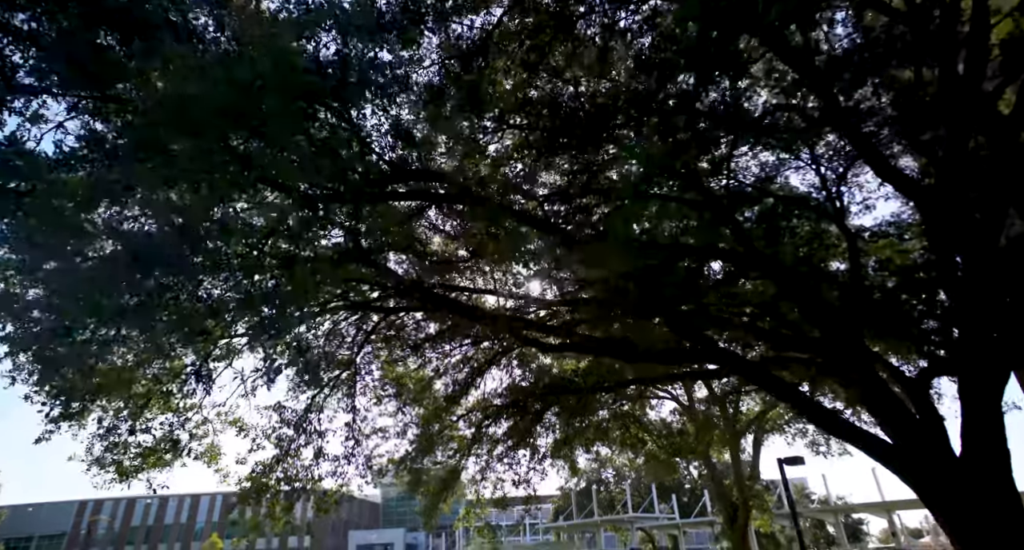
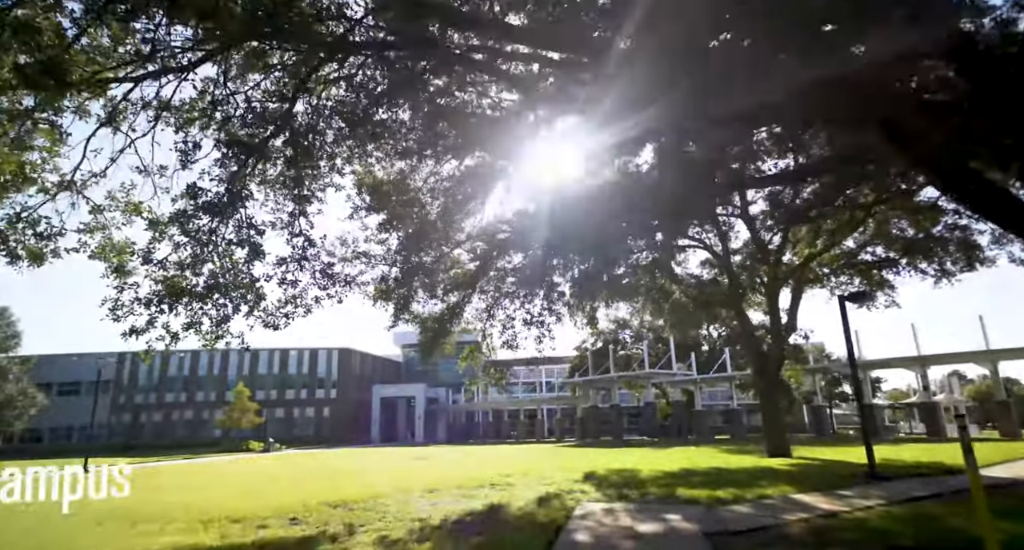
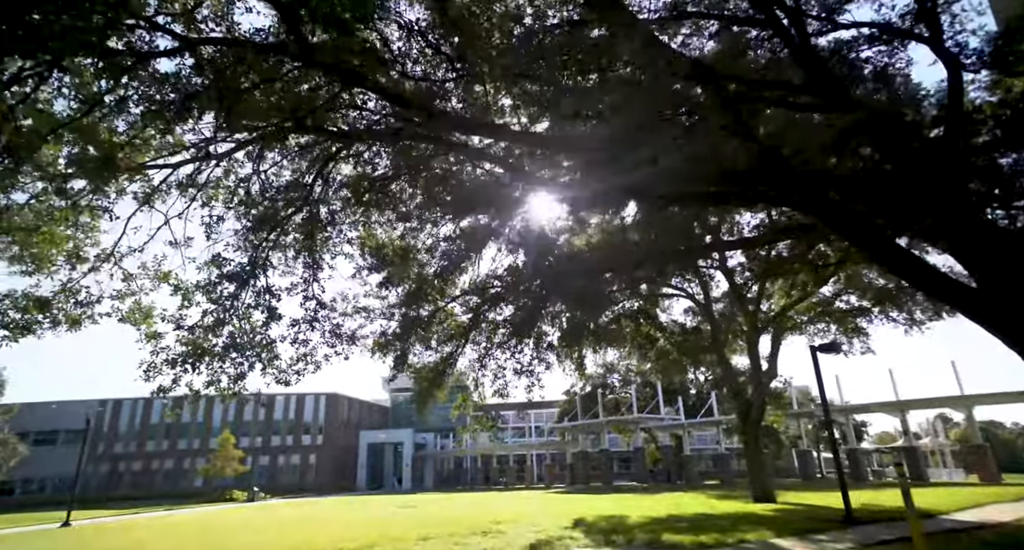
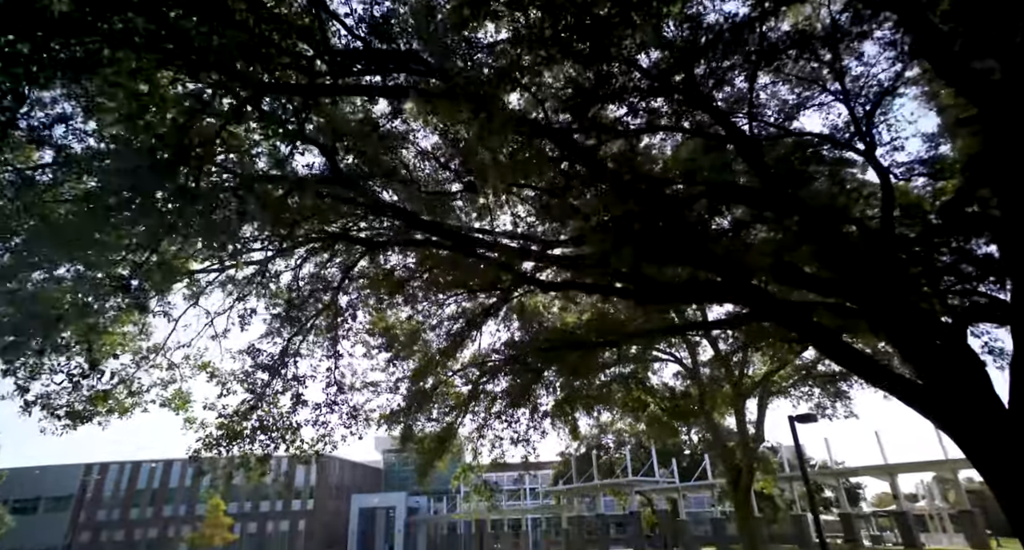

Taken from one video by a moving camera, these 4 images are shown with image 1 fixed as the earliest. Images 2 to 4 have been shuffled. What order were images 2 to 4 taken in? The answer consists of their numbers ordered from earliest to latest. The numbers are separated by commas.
4, 3, 2
